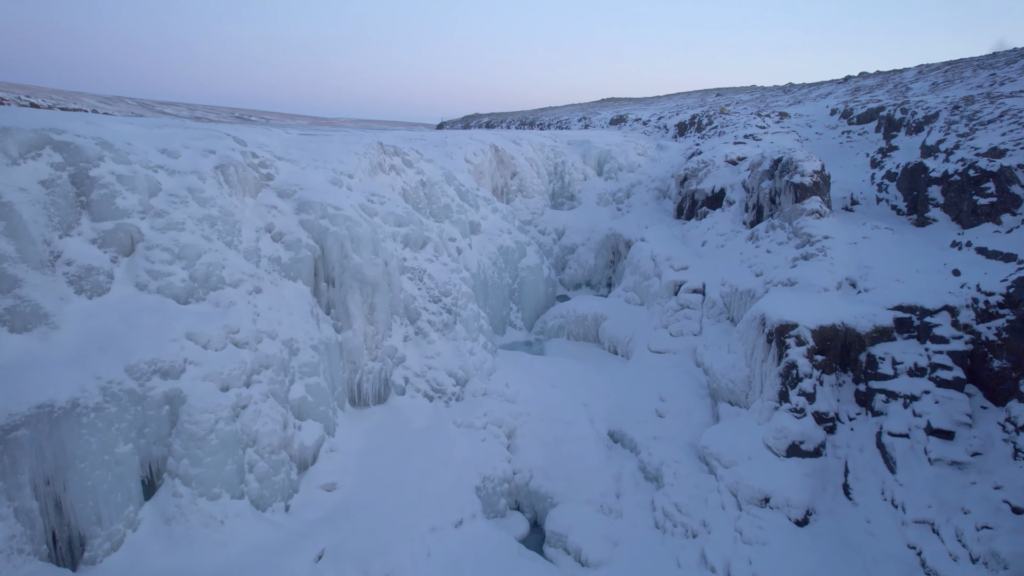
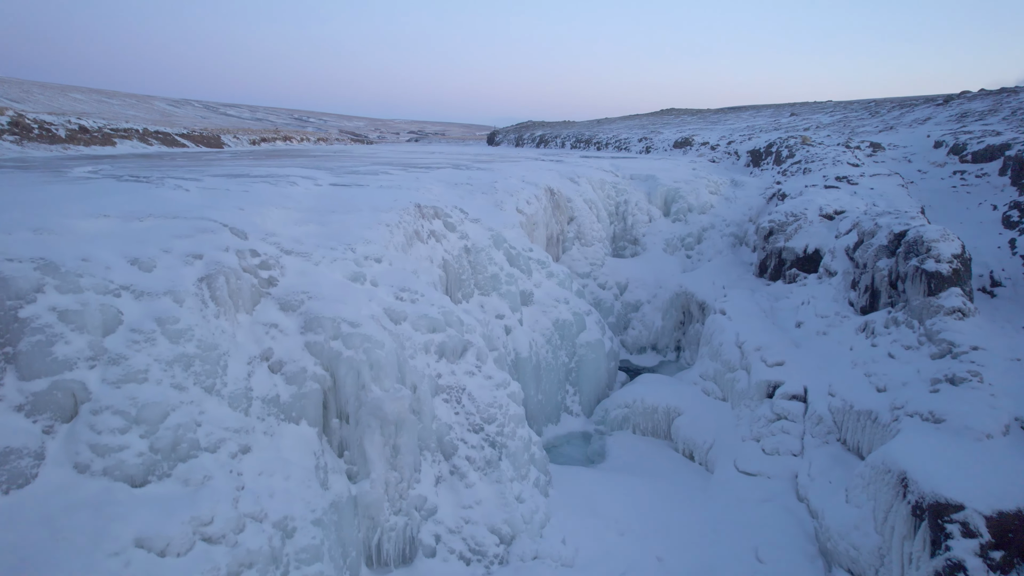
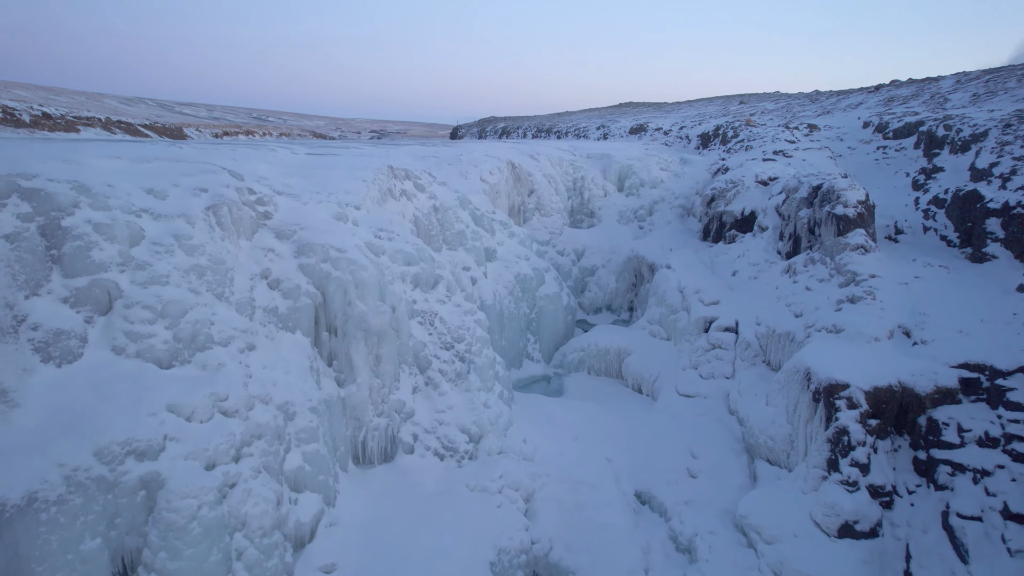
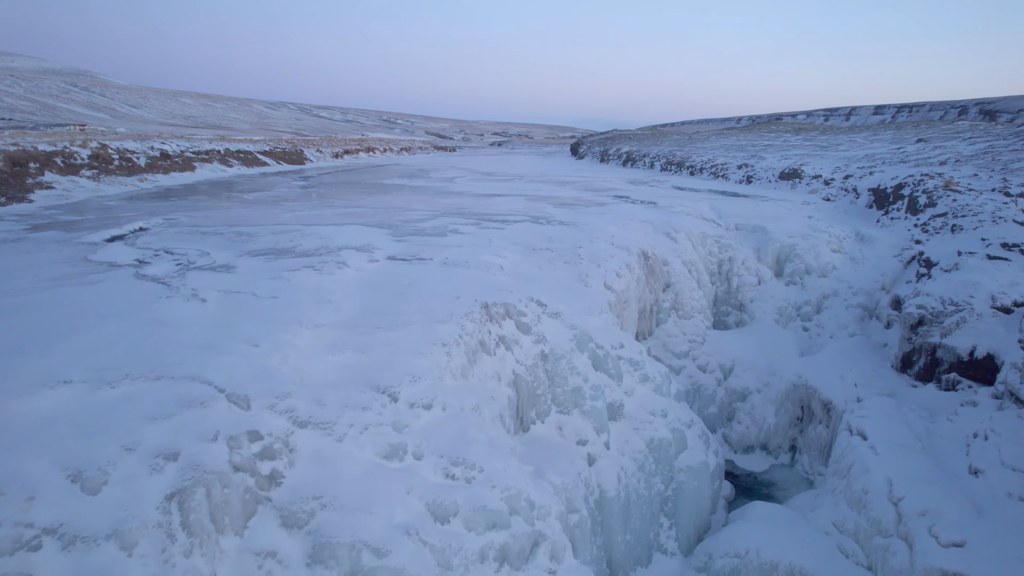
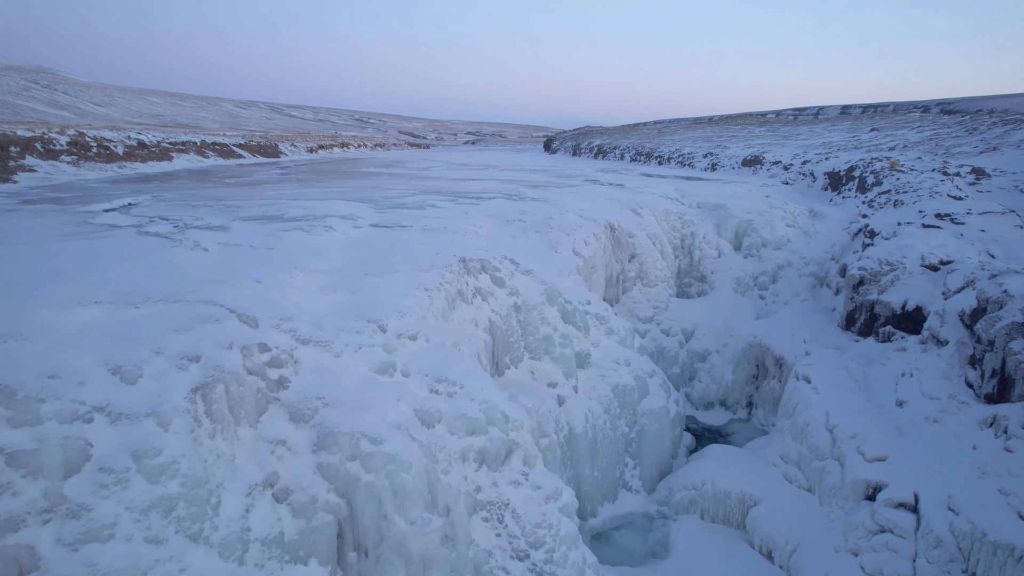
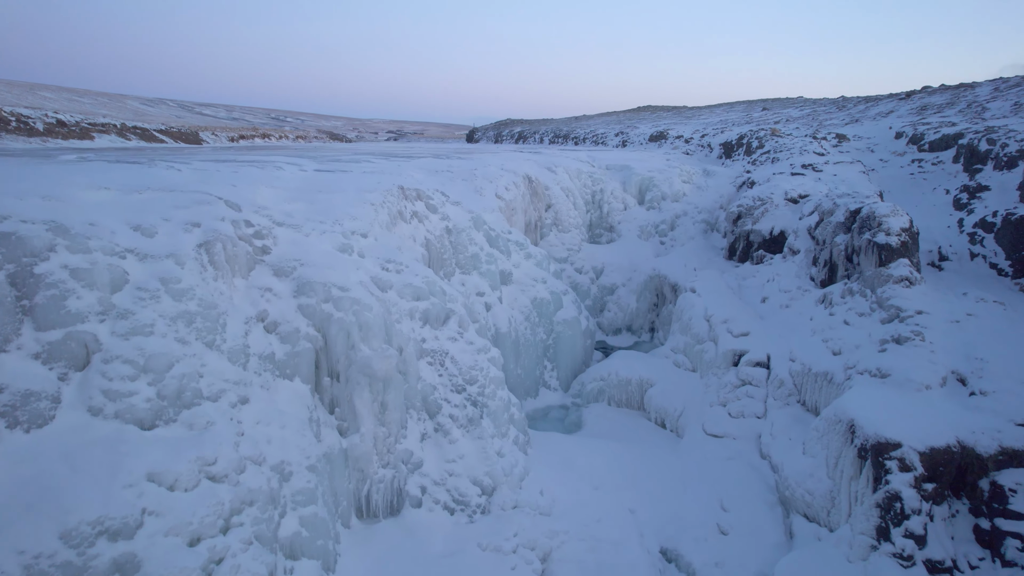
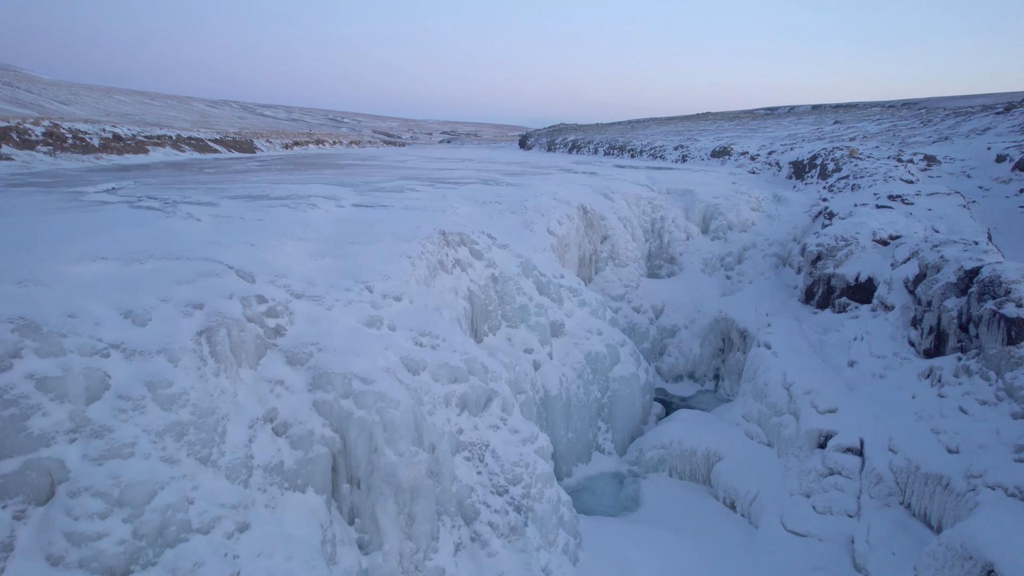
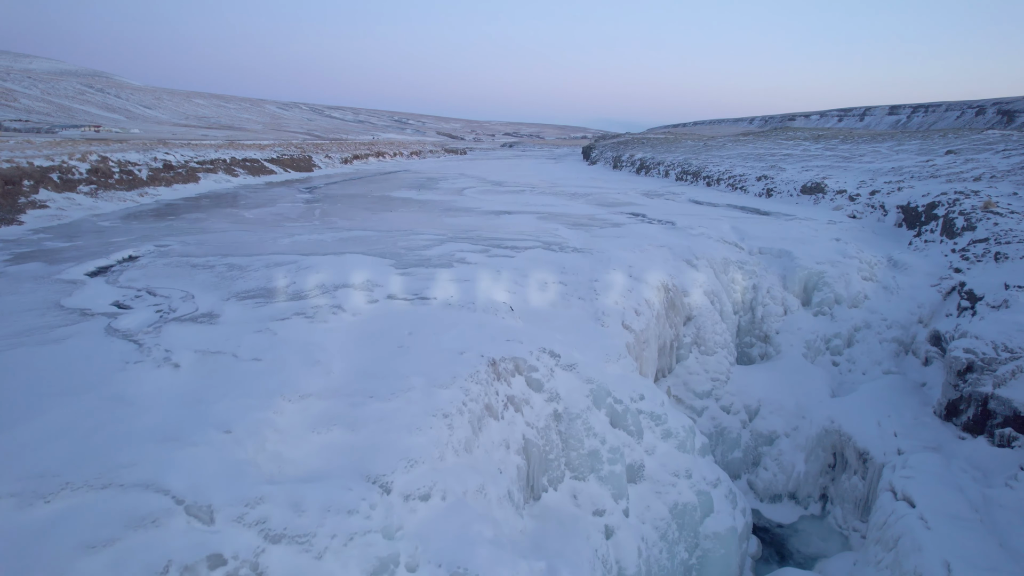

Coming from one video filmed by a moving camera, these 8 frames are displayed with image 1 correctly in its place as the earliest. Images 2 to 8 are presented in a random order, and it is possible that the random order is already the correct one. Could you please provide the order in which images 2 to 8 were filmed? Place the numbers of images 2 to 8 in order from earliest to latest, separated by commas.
3, 6, 2, 7, 5, 4, 8
